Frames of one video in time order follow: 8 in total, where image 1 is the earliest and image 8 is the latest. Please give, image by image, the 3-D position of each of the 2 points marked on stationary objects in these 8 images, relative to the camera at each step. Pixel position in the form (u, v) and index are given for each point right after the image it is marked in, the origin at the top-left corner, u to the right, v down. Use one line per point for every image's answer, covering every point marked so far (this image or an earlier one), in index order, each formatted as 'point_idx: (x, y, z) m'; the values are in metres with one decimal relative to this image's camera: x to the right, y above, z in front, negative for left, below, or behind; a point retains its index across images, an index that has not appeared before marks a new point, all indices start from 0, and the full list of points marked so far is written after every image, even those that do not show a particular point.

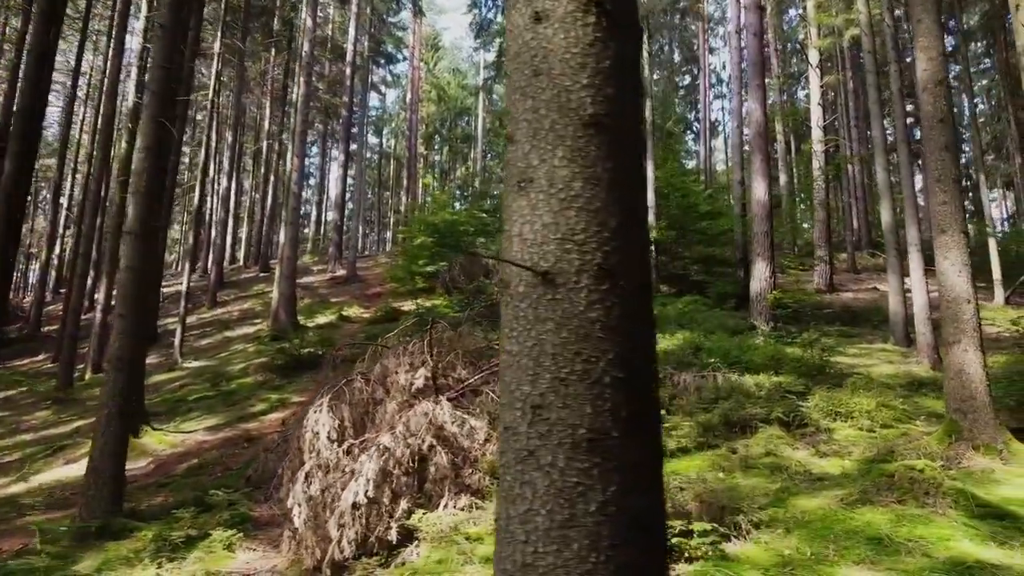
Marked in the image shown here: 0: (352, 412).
0: (-1.4, -1.0, +7.1) m
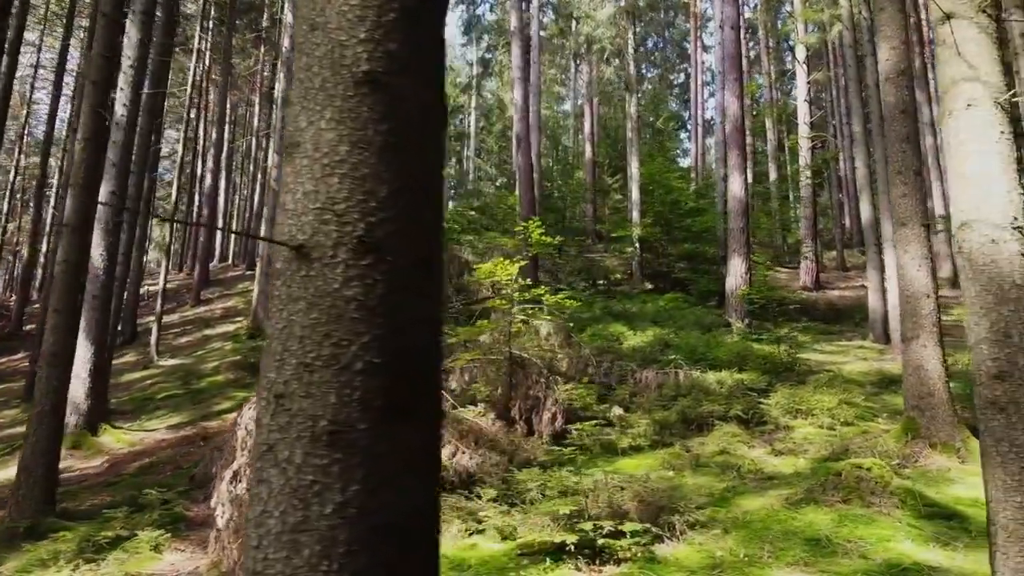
0: (-1.8, -1.0, +6.9) m
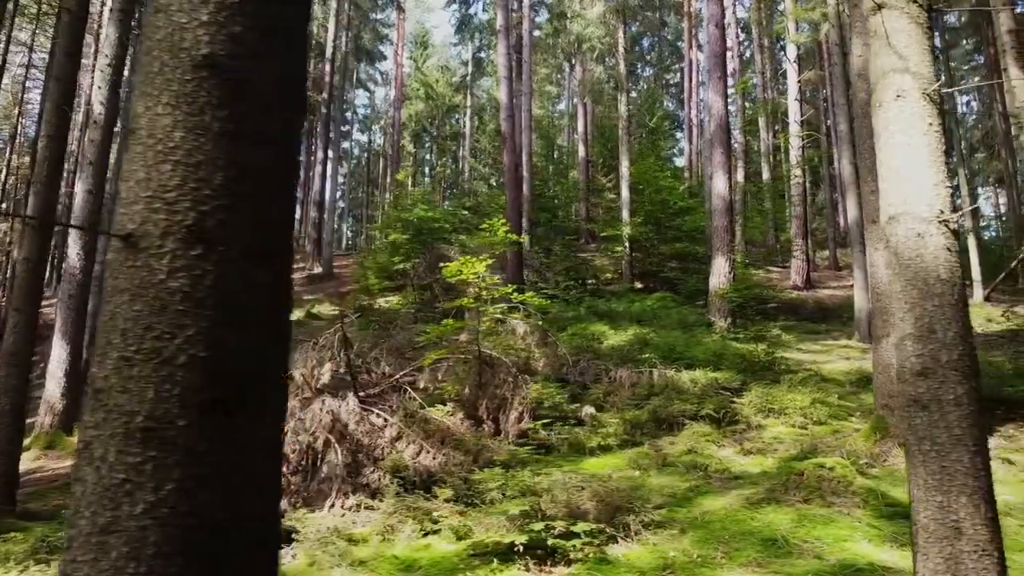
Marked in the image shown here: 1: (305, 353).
0: (-2.1, -1.0, +6.8) m
1: (-1.9, -0.6, +7.6) m
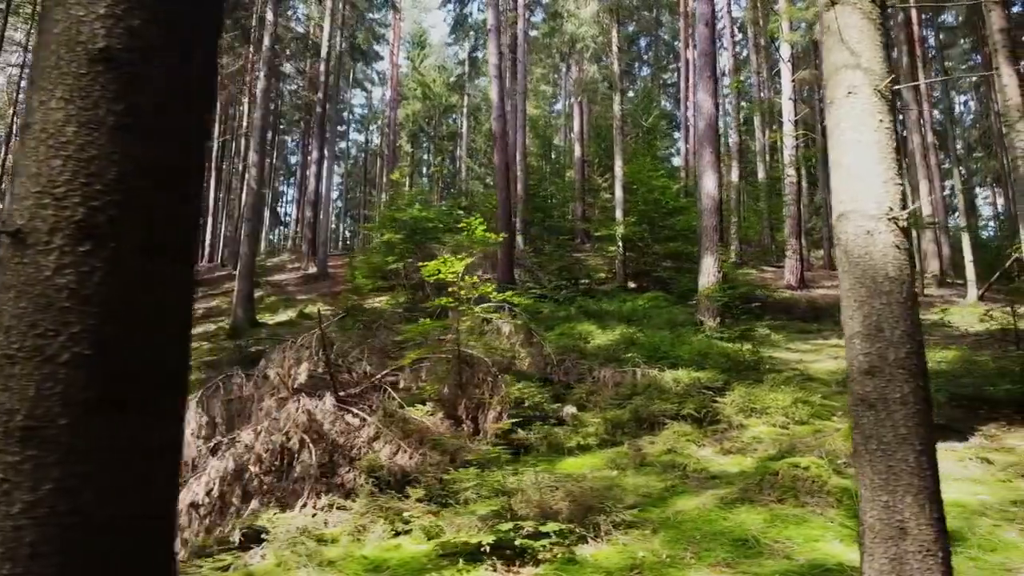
0: (-2.3, -1.0, +6.8) m
1: (-2.1, -0.6, +7.6) m
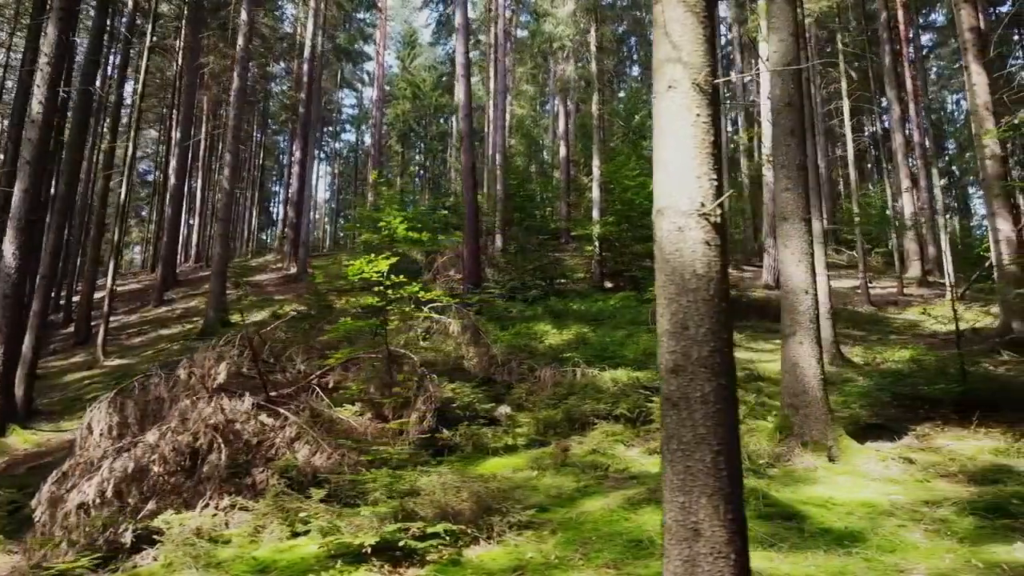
0: (-3.0, -1.0, +6.8) m
1: (-2.8, -0.6, +7.5) m
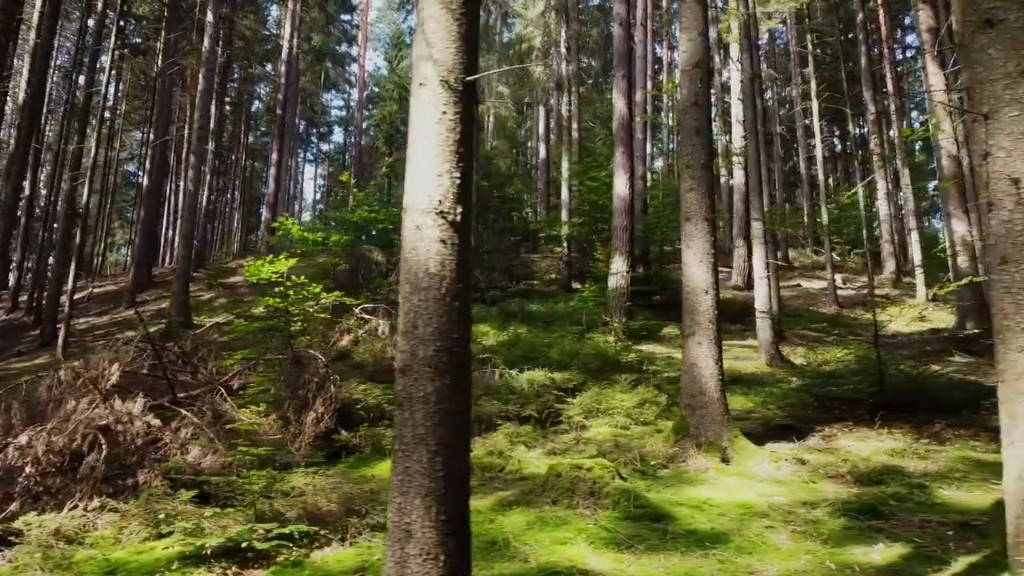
0: (-3.9, -1.0, +6.8) m
1: (-3.7, -0.6, +7.5) m
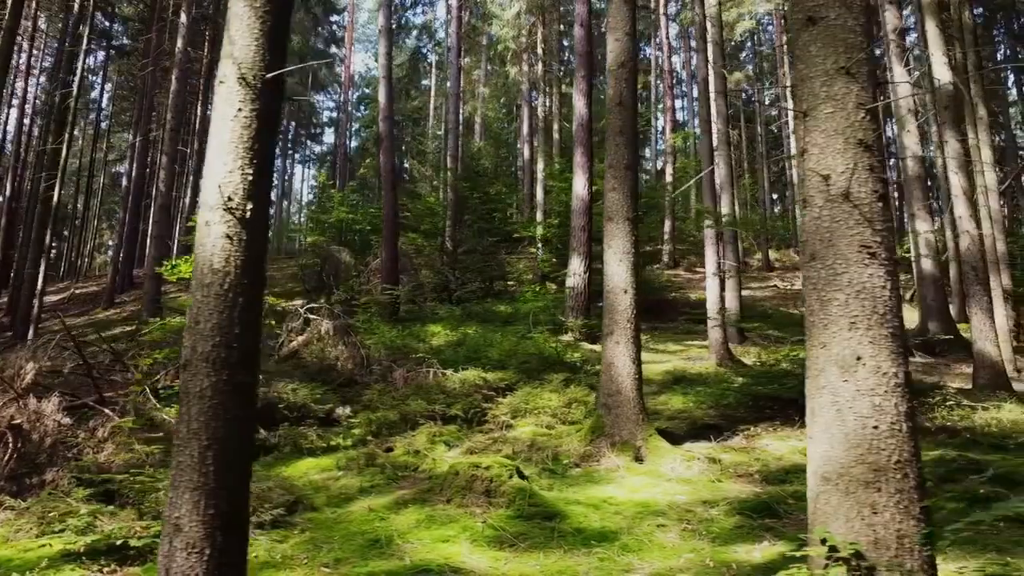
0: (-4.6, -1.0, +6.8) m
1: (-4.4, -0.6, +7.5) m
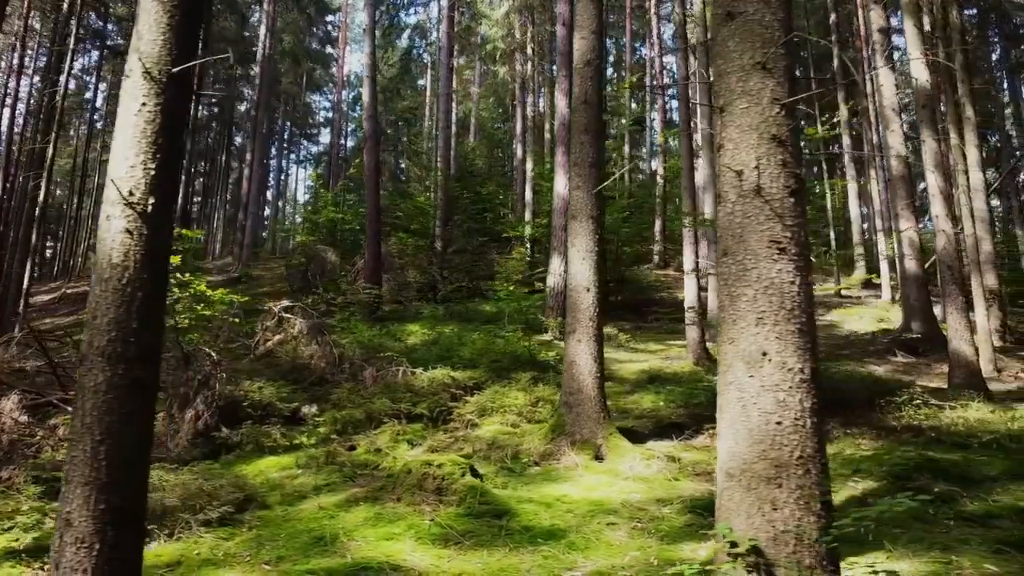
0: (-5.0, -0.9, +6.8) m
1: (-4.7, -0.6, +7.5) m
